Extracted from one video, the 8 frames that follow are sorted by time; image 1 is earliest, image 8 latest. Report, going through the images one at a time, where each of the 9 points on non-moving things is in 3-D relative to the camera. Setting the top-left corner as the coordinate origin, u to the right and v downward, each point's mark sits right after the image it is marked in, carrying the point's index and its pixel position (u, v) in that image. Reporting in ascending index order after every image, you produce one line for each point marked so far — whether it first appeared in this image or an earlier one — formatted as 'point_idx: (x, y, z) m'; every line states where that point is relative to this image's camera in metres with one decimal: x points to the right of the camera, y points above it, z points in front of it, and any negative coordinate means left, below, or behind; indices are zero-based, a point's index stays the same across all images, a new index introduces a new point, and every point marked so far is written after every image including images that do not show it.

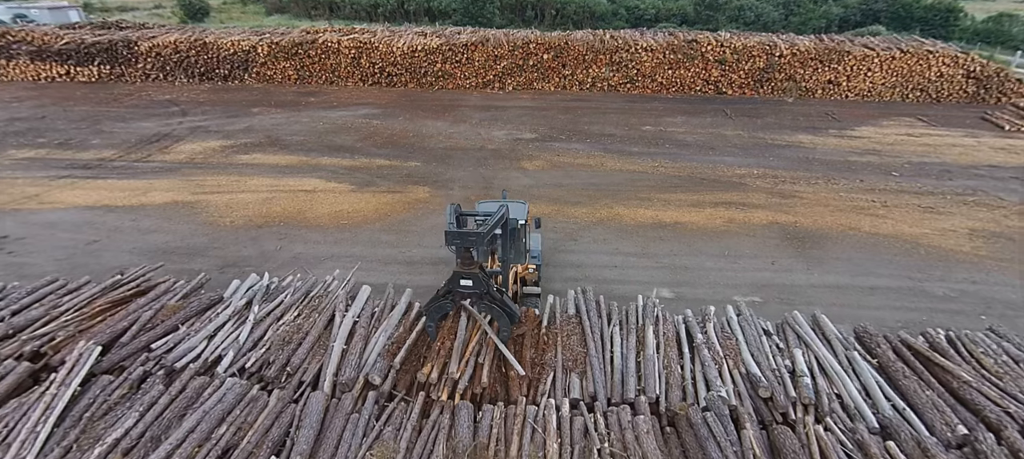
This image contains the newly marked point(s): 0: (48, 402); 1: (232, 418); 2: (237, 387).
0: (-3.1, -1.1, +2.9) m
1: (-1.8, -1.2, +2.8) m
2: (-2.0, -1.1, +3.0) m
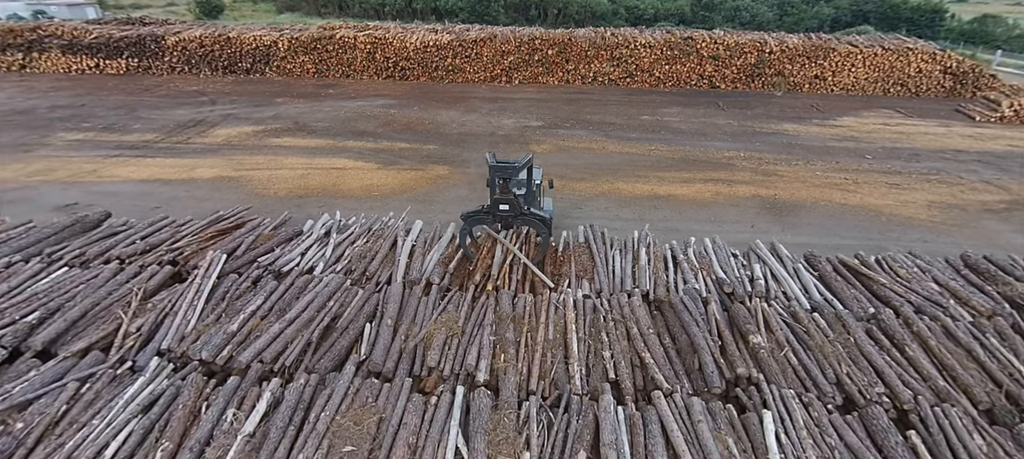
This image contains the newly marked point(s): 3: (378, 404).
0: (-2.9, -0.5, +3.9) m
1: (-1.6, -0.6, +3.8) m
2: (-1.7, -0.5, +4.0) m
3: (-0.9, -1.2, +2.9) m
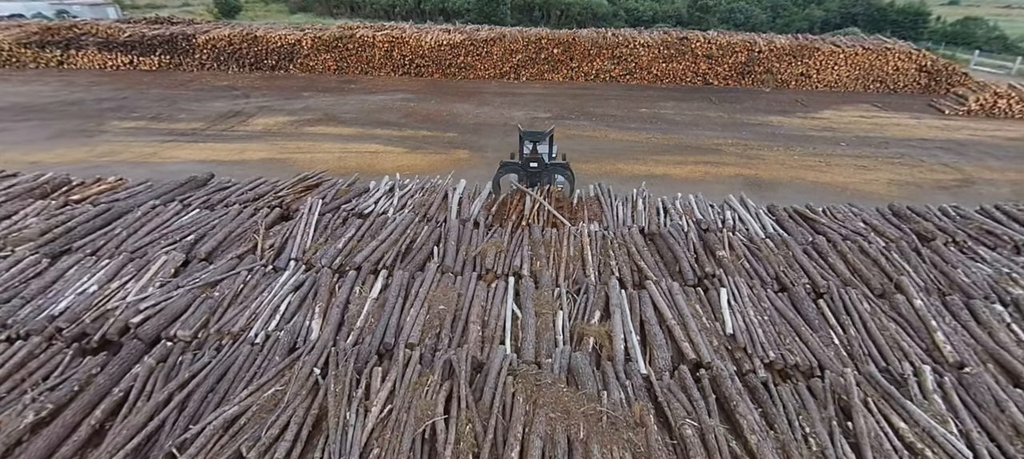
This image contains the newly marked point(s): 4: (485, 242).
0: (-2.5, +0.1, +5.1) m
1: (-1.2, 0.0, +5.1) m
2: (-1.3, +0.1, +5.3) m
3: (-0.5, -0.5, +4.2) m
4: (-0.3, -0.1, +4.9) m
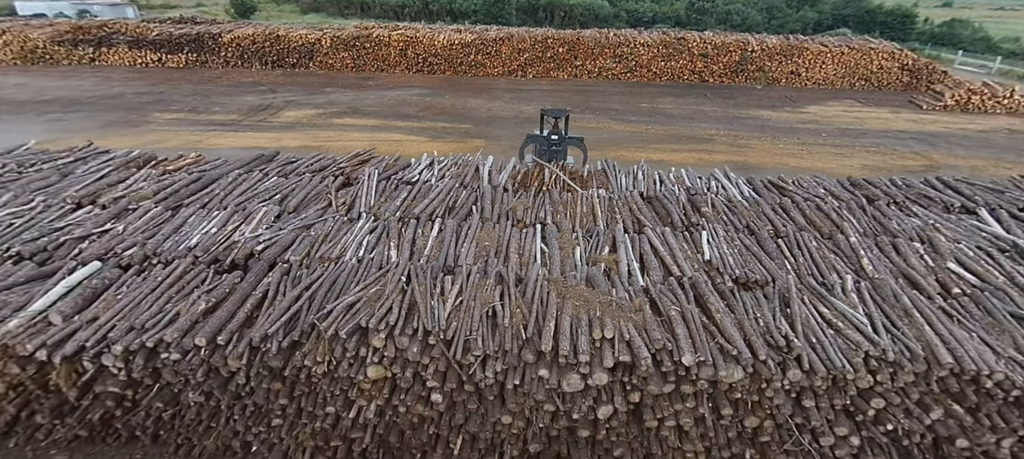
0: (-2.2, +0.7, +6.3) m
1: (-0.9, +0.5, +6.3) m
2: (-1.0, +0.7, +6.4) m
3: (-0.2, 0.0, +5.3) m
4: (0.0, +0.4, +6.0) m
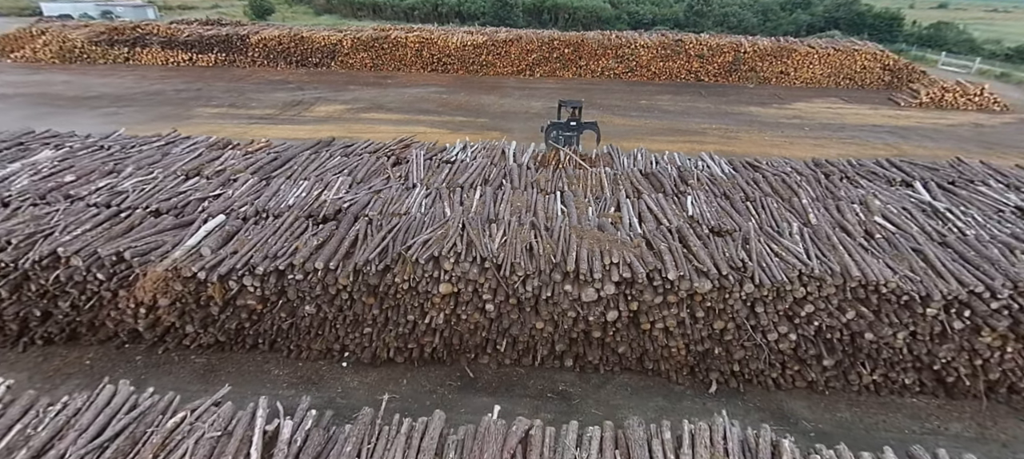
0: (-1.8, +1.2, +7.7) m
1: (-0.5, +1.1, +7.7) m
2: (-0.6, +1.2, +7.8) m
3: (+0.2, +0.6, +6.7) m
4: (+0.4, +1.0, +7.4) m
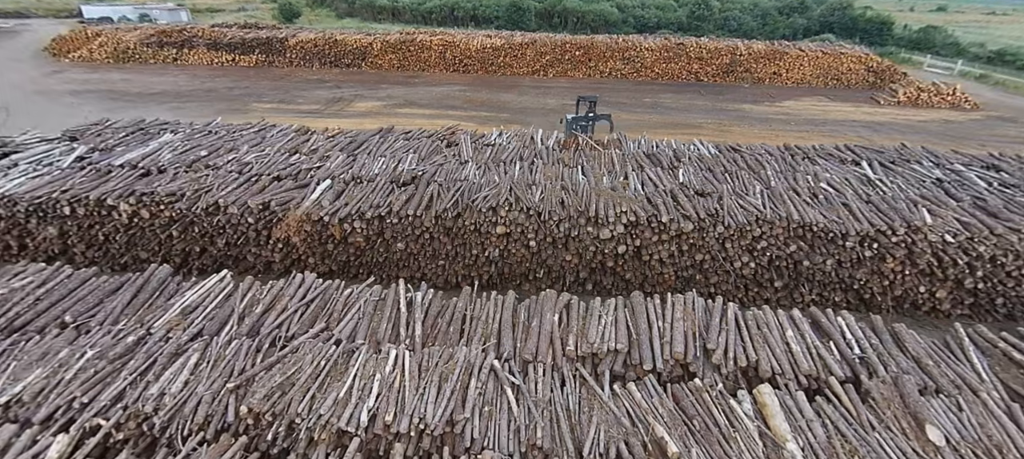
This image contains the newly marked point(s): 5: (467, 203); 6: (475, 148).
0: (-1.1, +1.9, +9.7) m
1: (+0.2, +1.8, +9.6) m
2: (+0.1, +2.0, +9.8) m
3: (+0.8, +1.3, +8.7) m
4: (+1.1, +1.7, +9.4) m
5: (-0.8, +0.5, +7.4) m
6: (-0.9, +1.8, +9.6) m
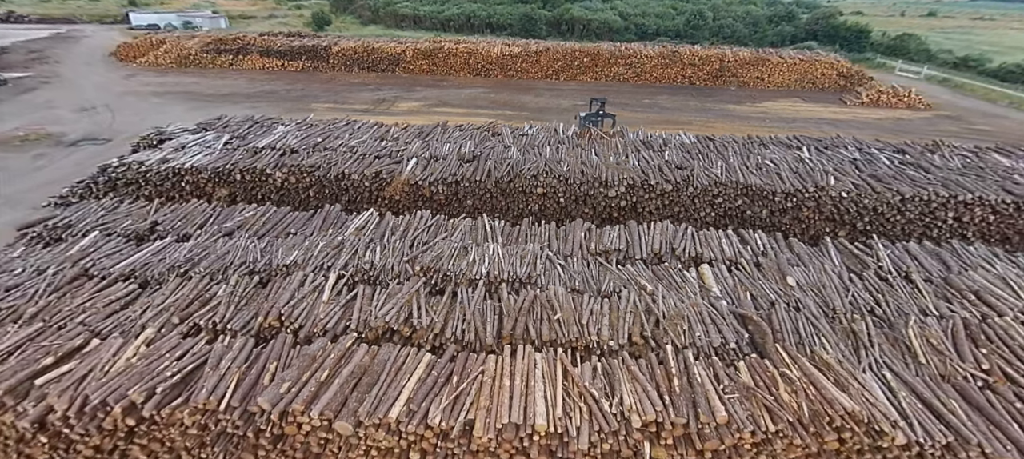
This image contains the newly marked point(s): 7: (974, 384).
0: (-0.2, +2.9, +13.0) m
1: (+1.1, +2.8, +12.9) m
2: (+1.0, +2.9, +13.1) m
3: (+1.7, +2.2, +12.0) m
4: (+2.0, +2.6, +12.7) m
5: (+0.1, +1.5, +10.6) m
6: (0.0, +2.8, +12.9) m
7: (+5.9, -2.0, +5.4) m
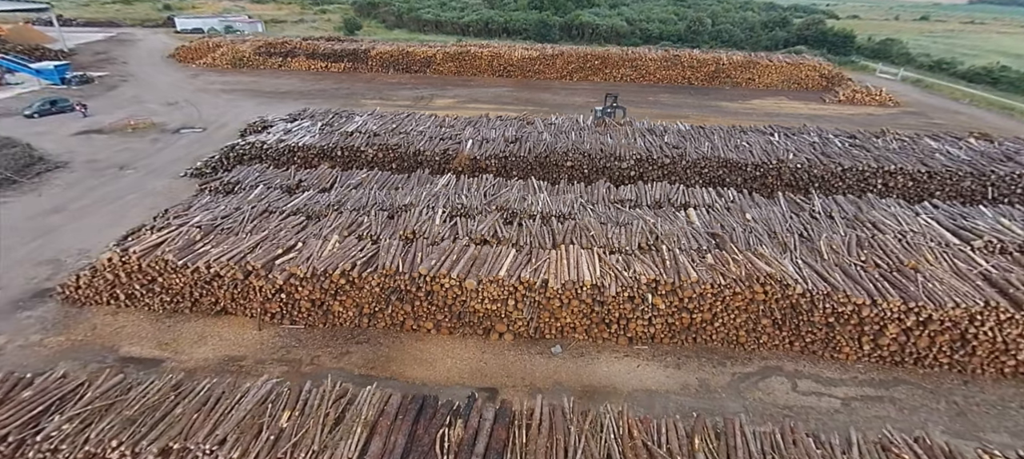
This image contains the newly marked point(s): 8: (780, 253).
0: (+1.0, +4.1, +16.3) m
1: (+2.3, +4.0, +16.3) m
2: (+2.2, +4.1, +16.5) m
3: (+2.9, +3.4, +15.3) m
4: (+3.2, +3.8, +16.0) m
5: (+1.3, +2.7, +14.0) m
6: (+1.3, +4.0, +16.3) m
7: (+7.1, -0.8, +8.8) m
8: (+5.8, -0.5, +9.1) m
